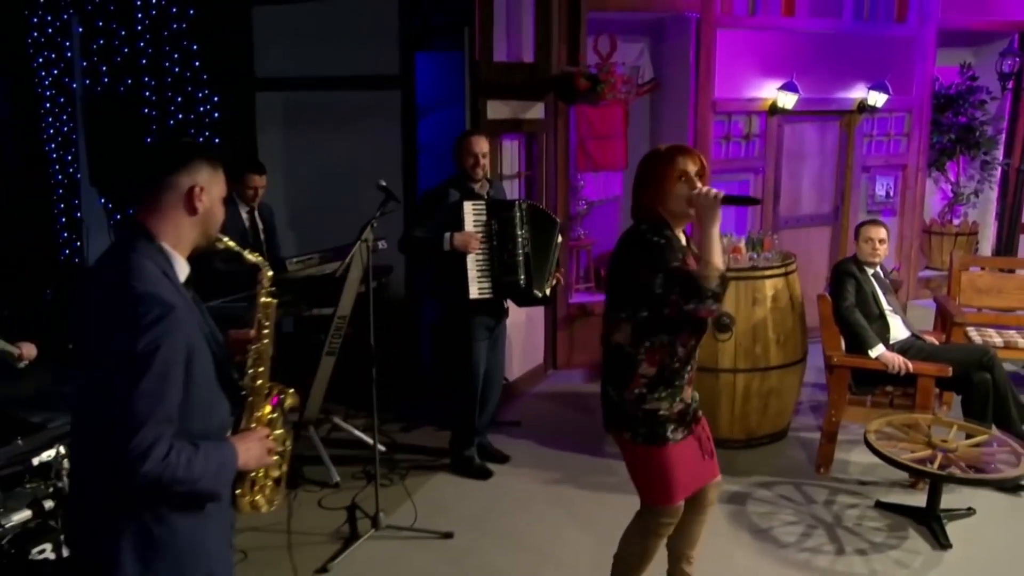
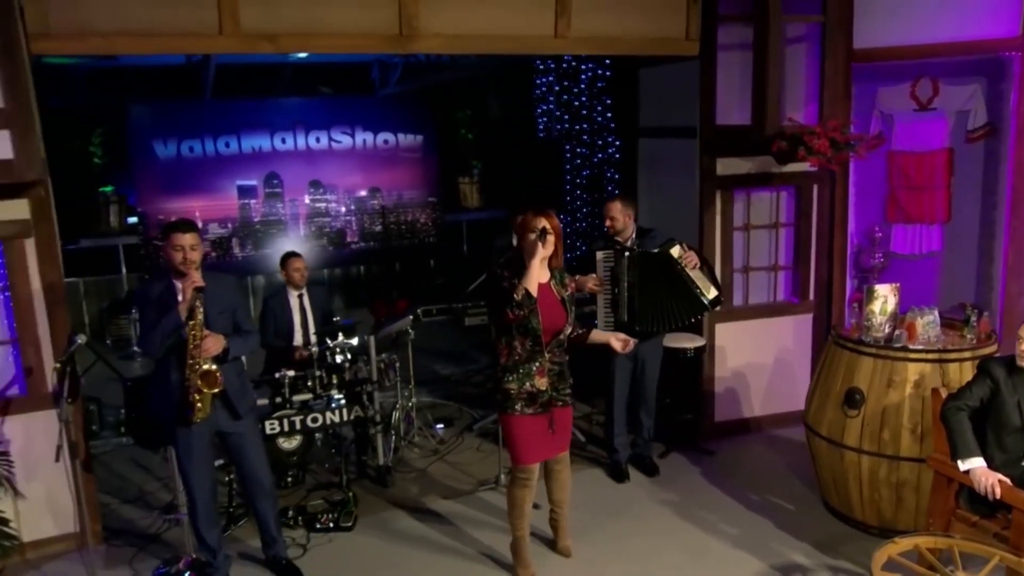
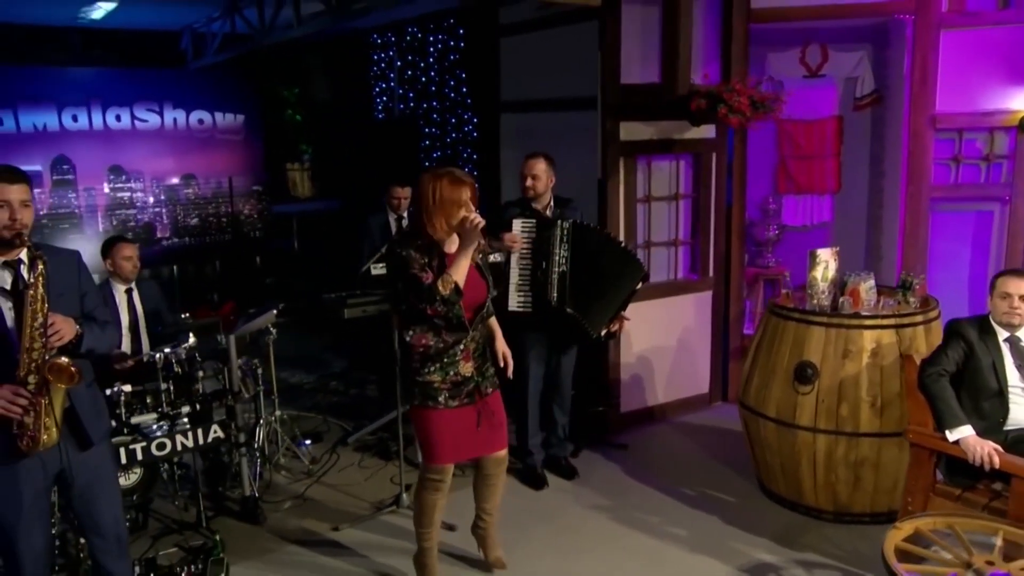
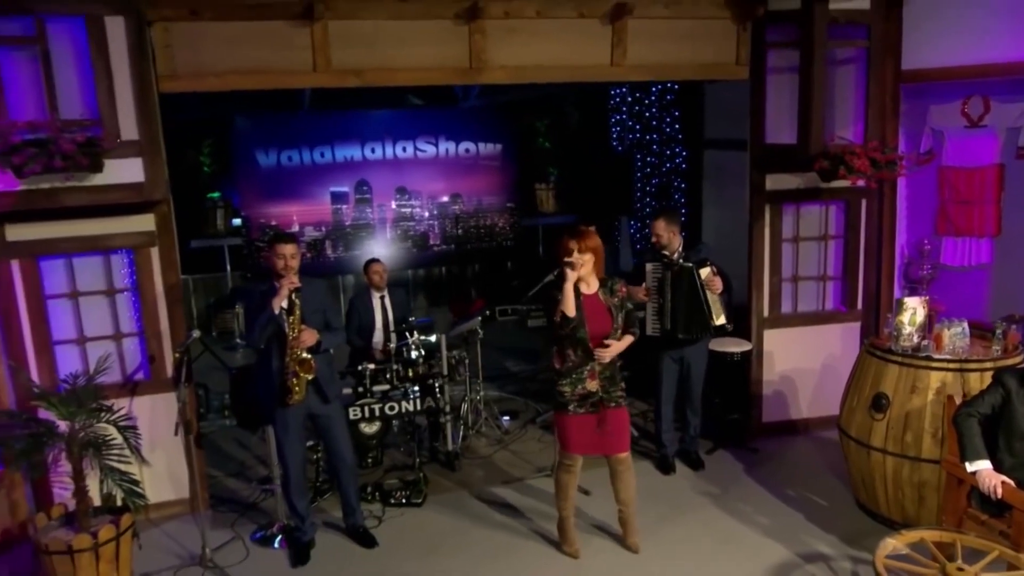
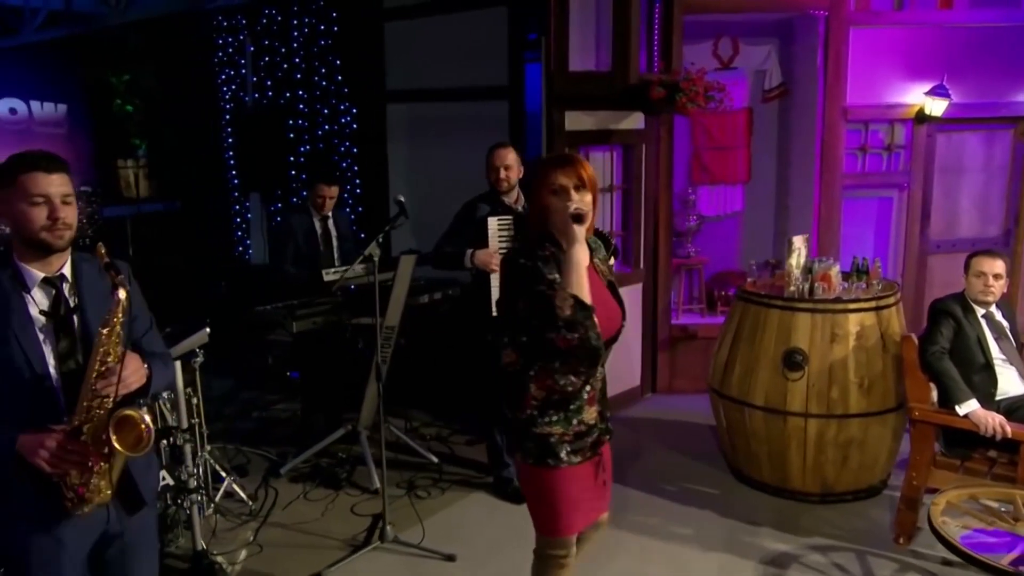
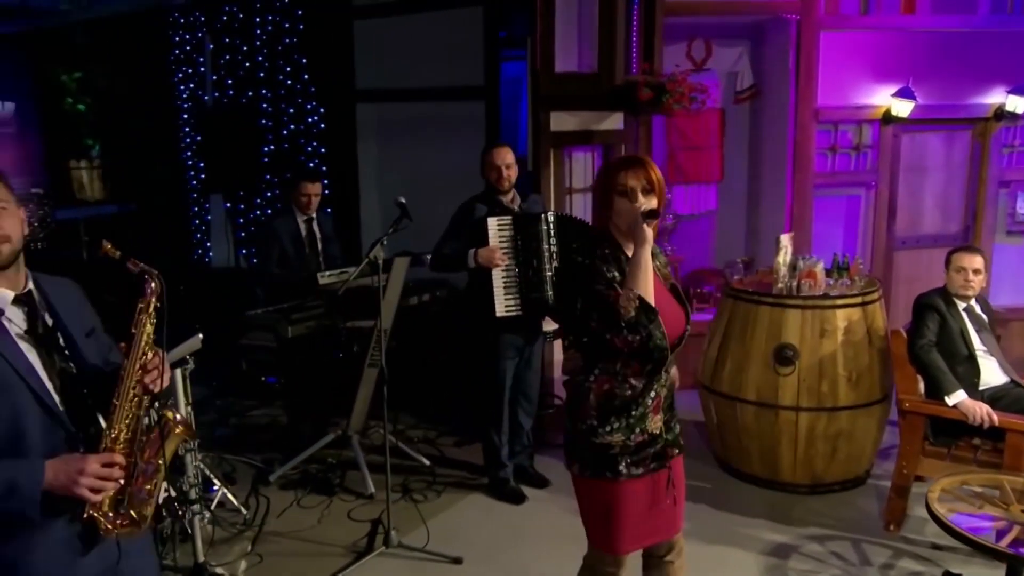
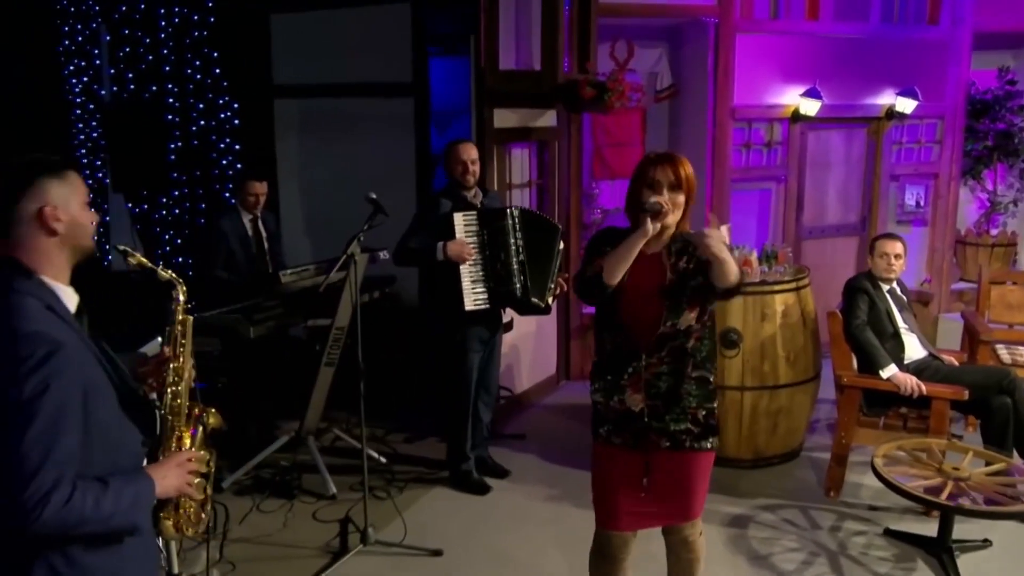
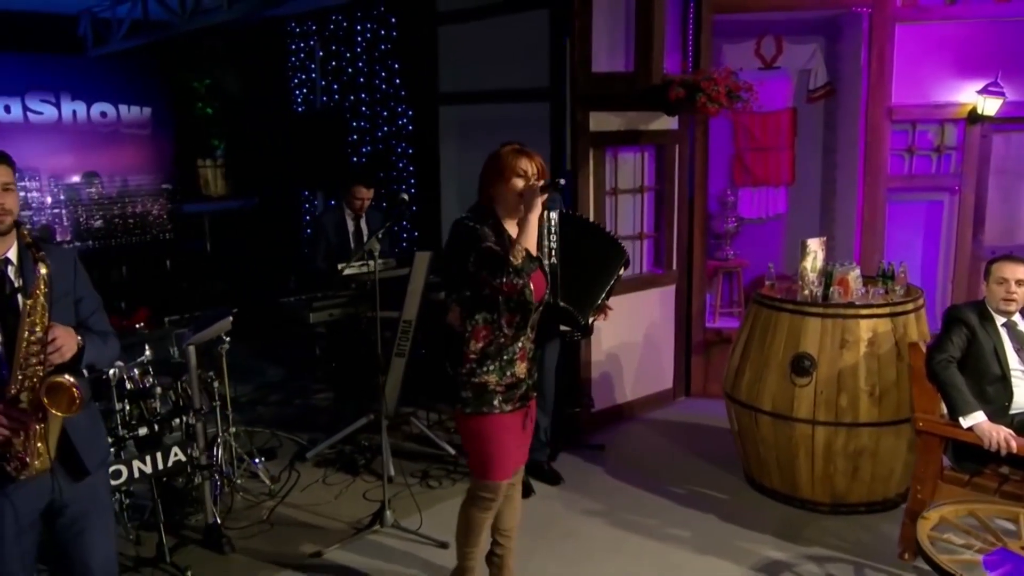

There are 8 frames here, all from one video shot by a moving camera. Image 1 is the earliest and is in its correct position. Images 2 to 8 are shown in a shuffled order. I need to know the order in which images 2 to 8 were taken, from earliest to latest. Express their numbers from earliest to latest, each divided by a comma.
7, 6, 5, 8, 3, 2, 4
